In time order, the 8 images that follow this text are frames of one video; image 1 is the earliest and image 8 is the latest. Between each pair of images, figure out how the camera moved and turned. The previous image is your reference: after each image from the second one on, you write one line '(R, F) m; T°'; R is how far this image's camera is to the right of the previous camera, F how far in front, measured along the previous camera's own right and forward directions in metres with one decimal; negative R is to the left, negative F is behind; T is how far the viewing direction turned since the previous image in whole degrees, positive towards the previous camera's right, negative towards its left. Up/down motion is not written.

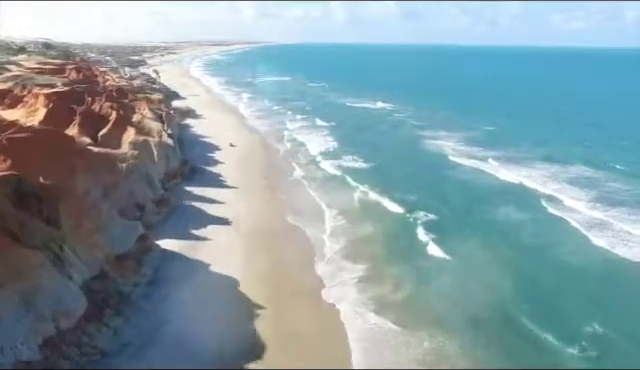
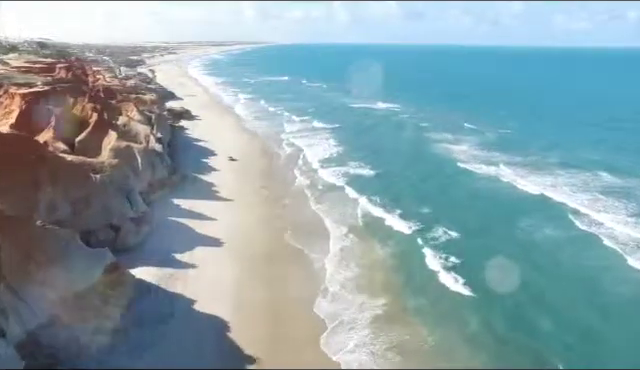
(-0.2, +4.6) m; 0°
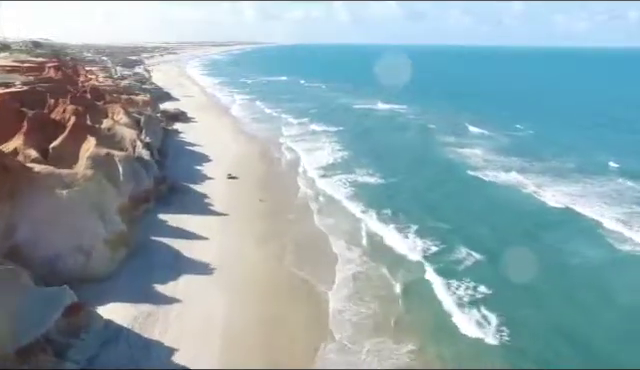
(-0.3, +4.2) m; 0°
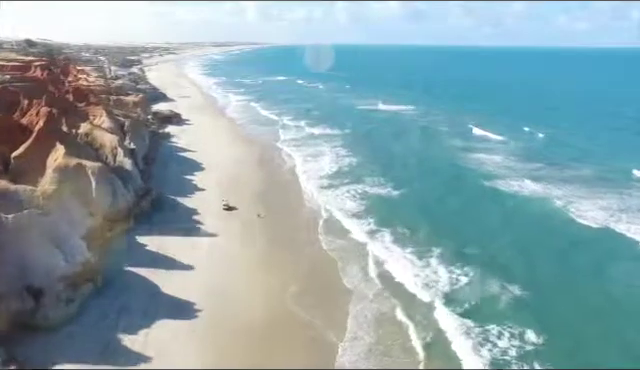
(-0.3, +4.7) m; 0°
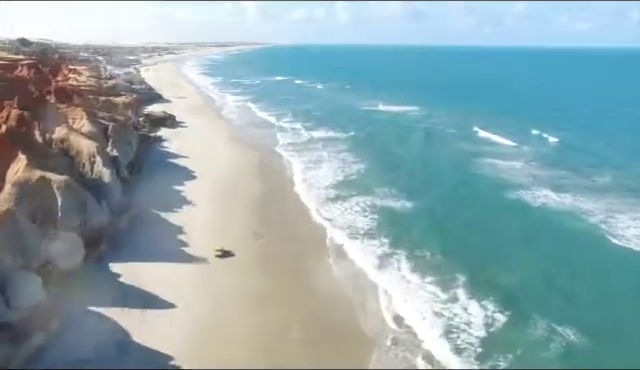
(-0.3, +4.2) m; 0°
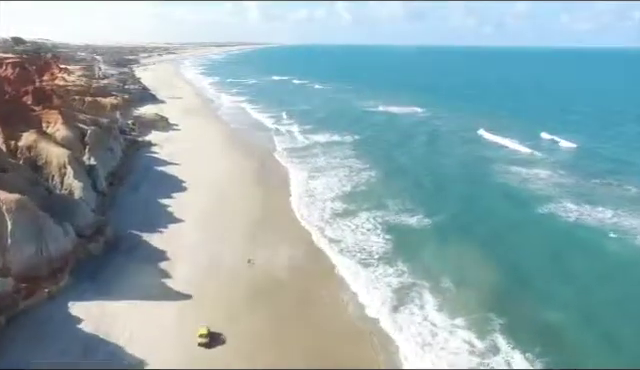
(-0.2, +4.2) m; 0°
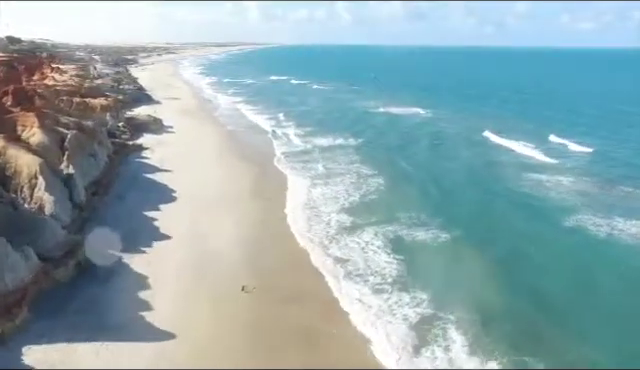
(-0.2, +3.2) m; 0°
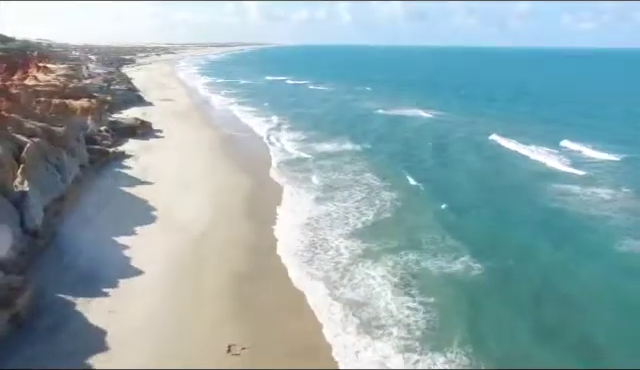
(-0.2, +4.8) m; 0°
